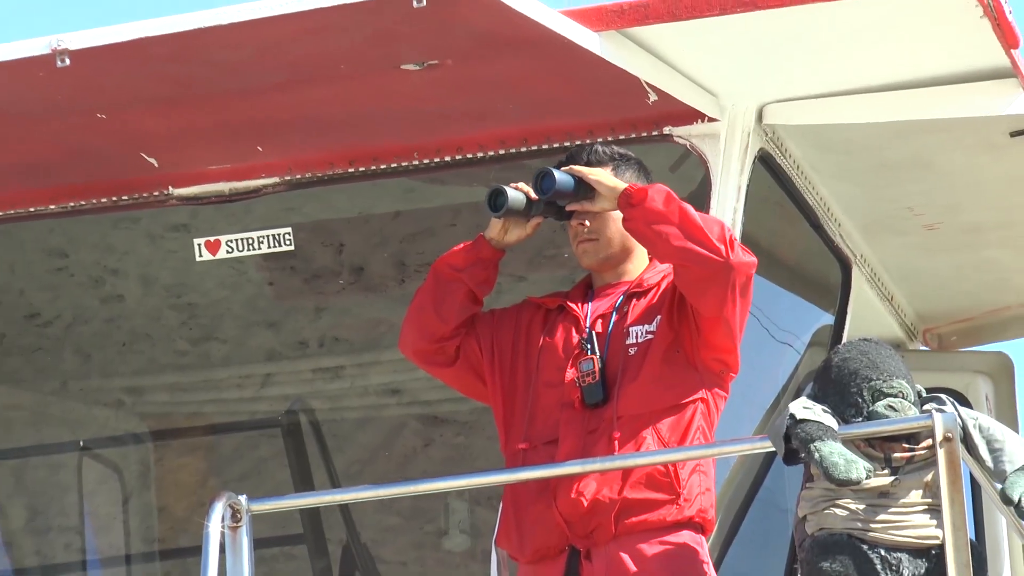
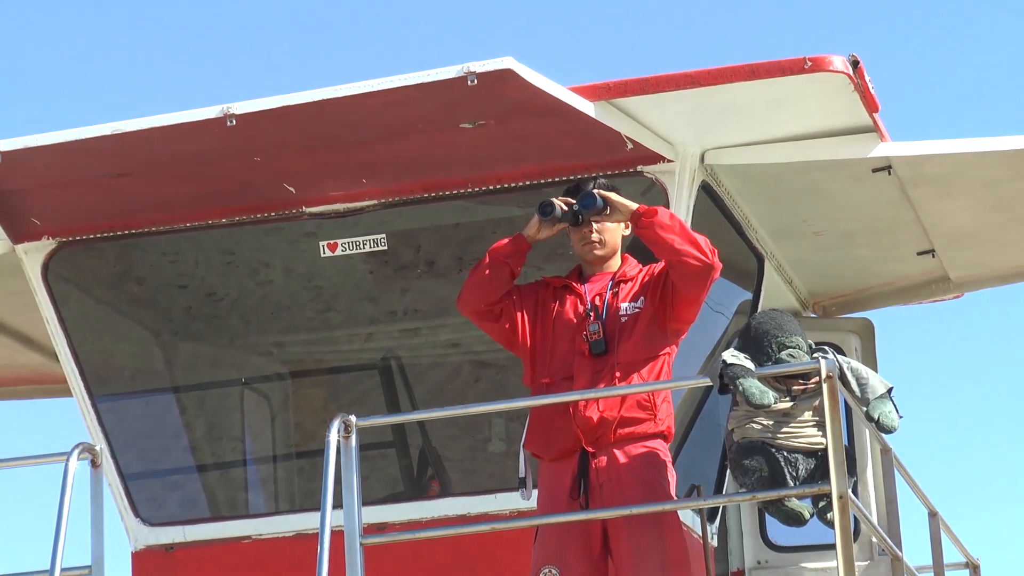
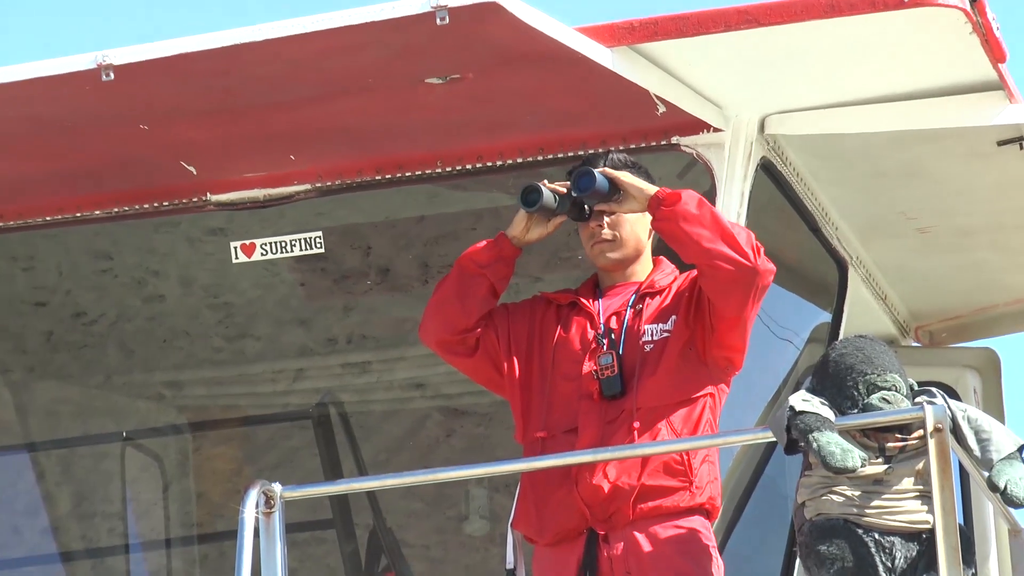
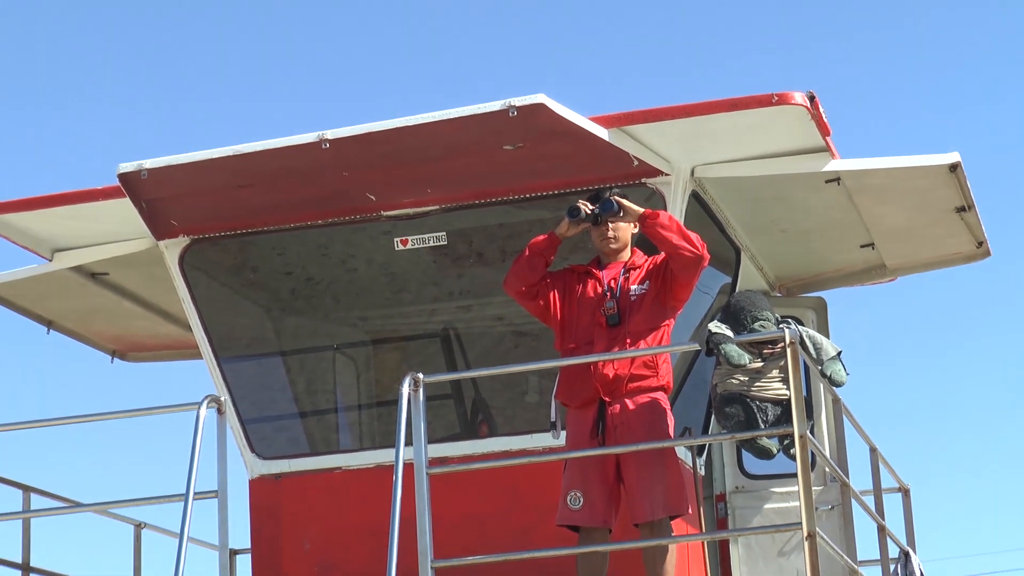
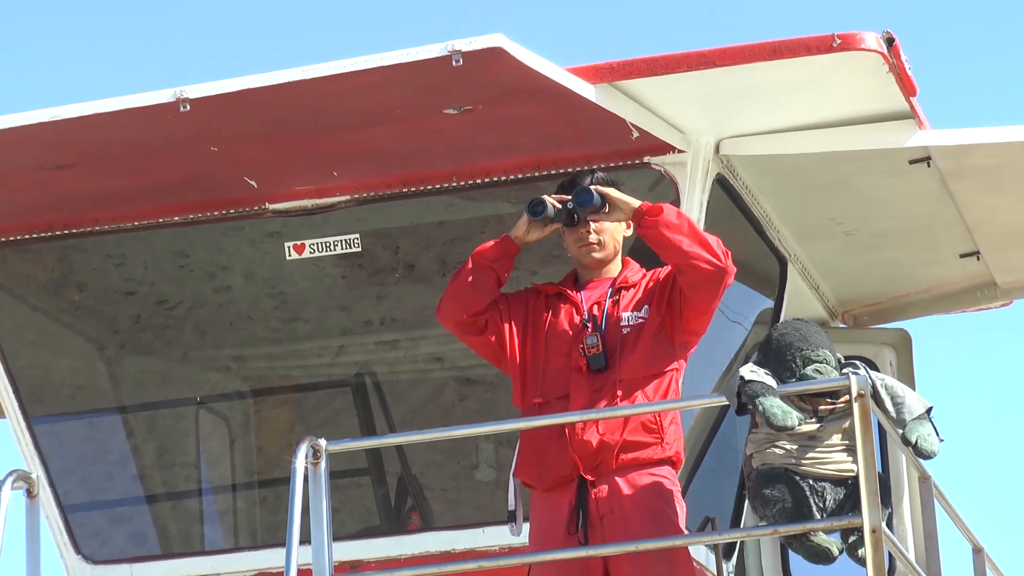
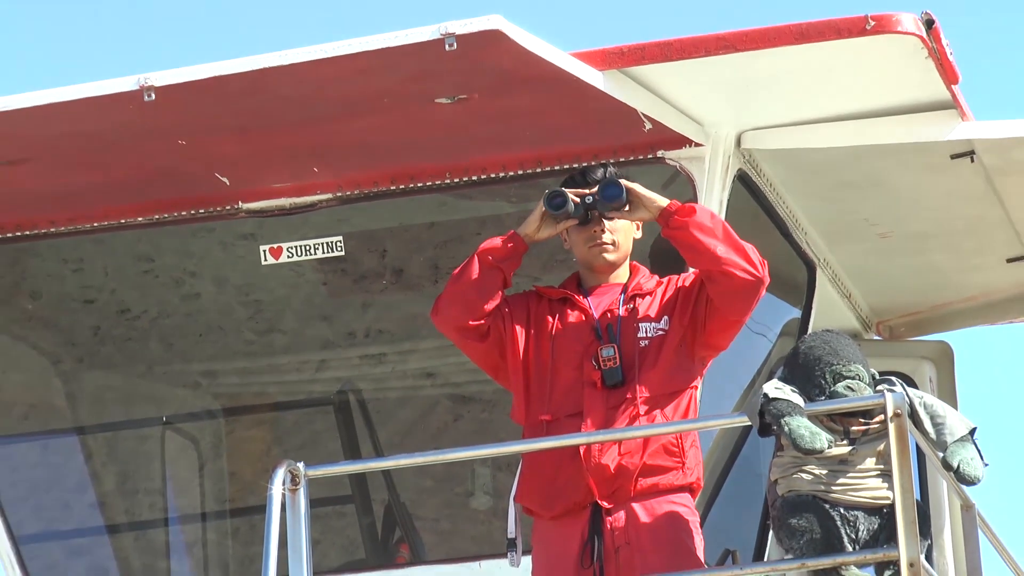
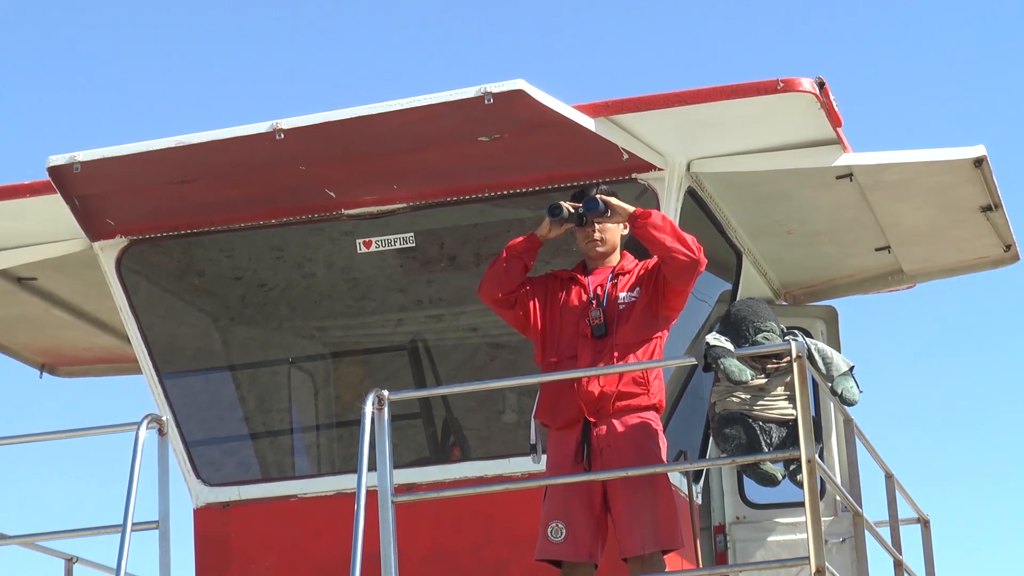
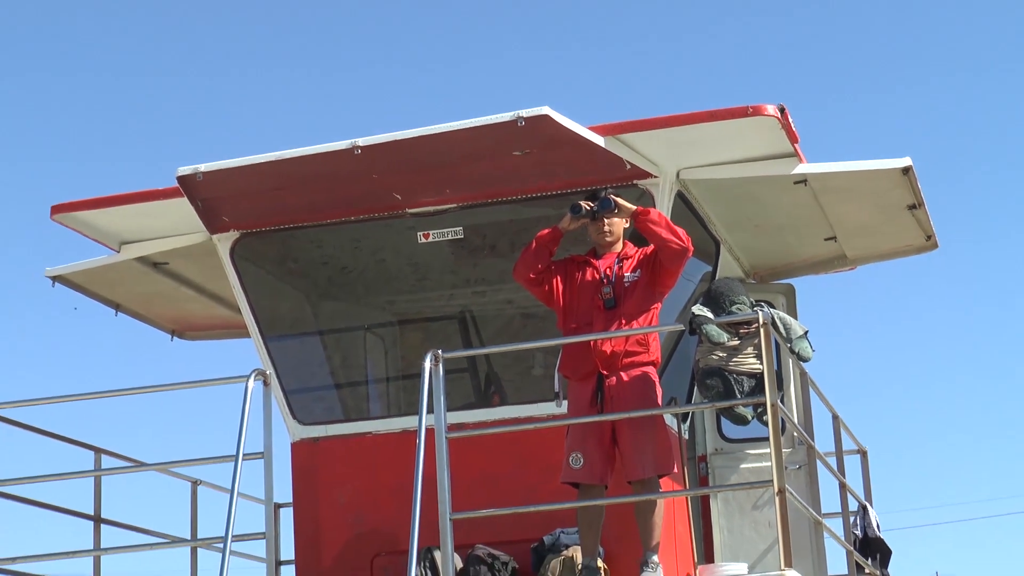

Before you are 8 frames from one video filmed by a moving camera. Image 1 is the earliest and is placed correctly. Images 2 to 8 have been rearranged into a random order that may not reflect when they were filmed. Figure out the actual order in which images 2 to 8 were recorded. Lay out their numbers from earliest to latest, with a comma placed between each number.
3, 6, 5, 2, 7, 4, 8
